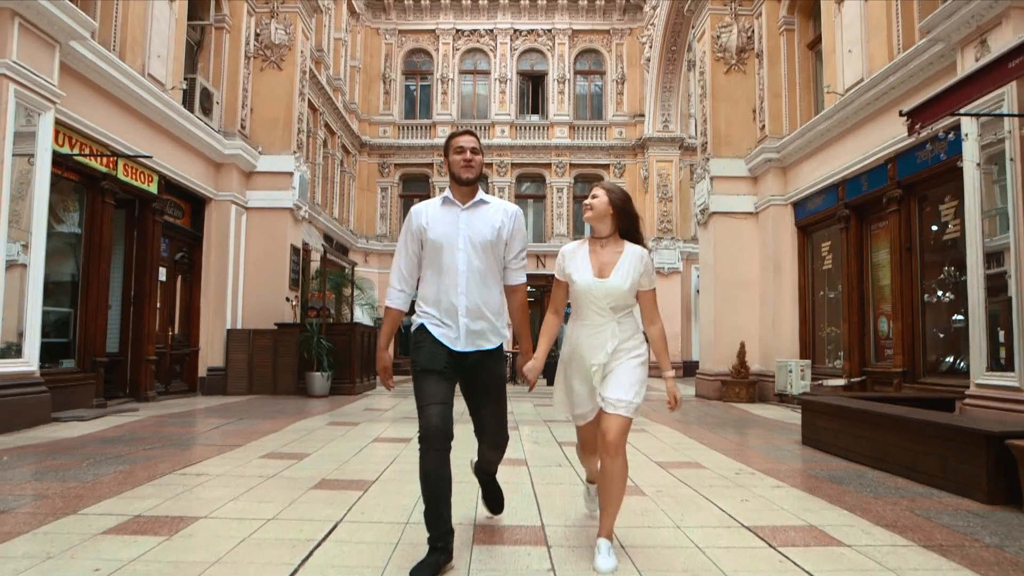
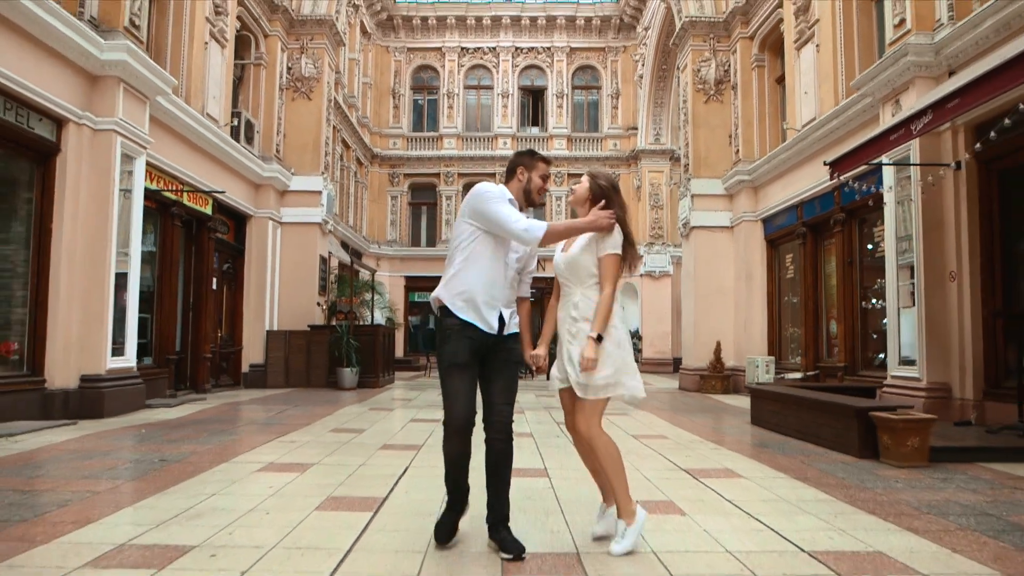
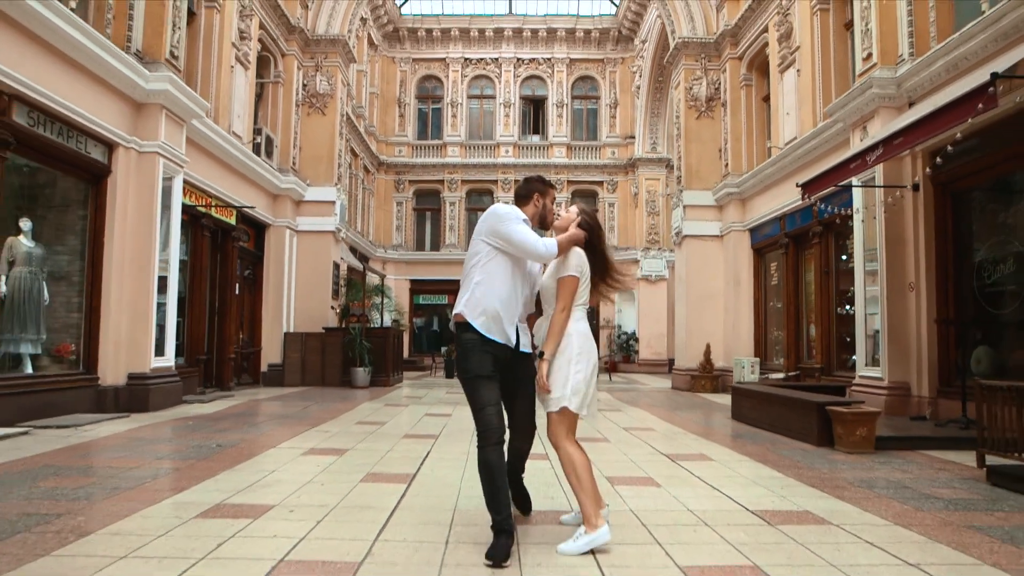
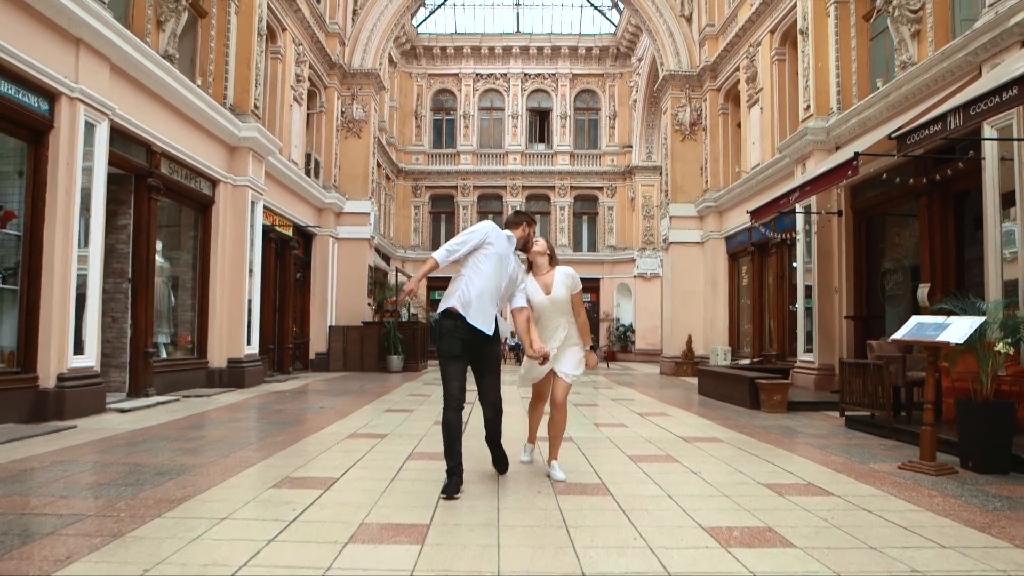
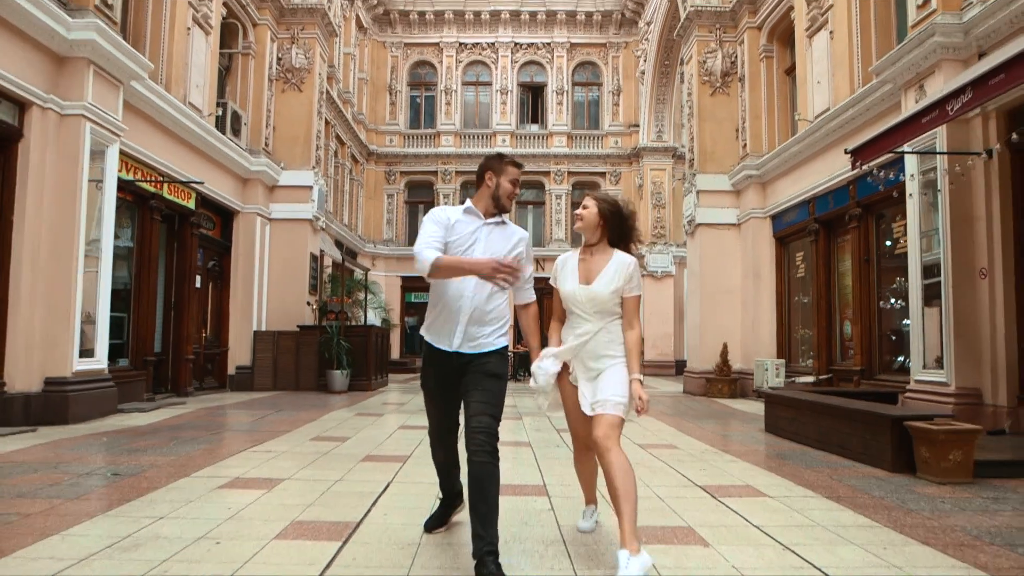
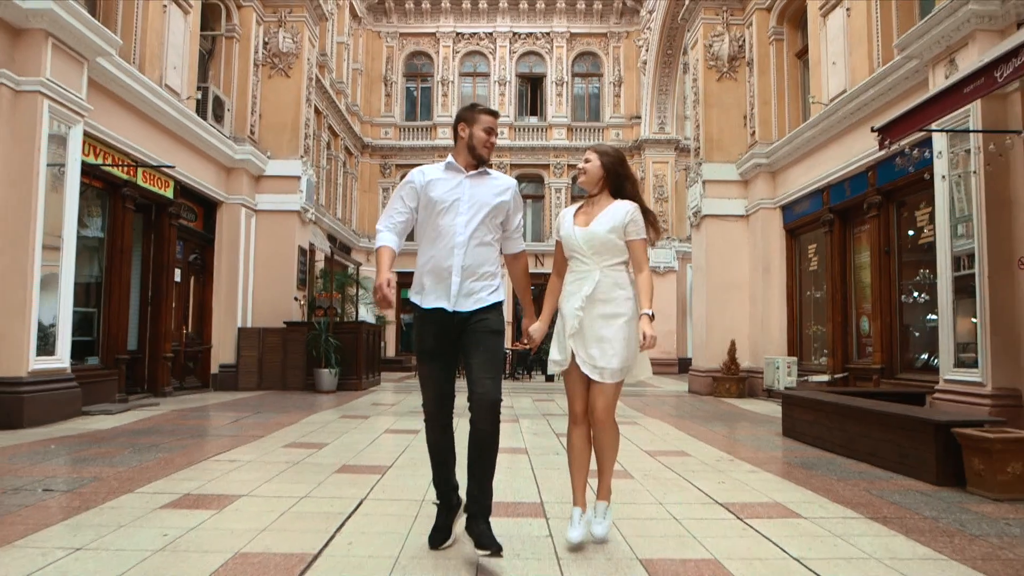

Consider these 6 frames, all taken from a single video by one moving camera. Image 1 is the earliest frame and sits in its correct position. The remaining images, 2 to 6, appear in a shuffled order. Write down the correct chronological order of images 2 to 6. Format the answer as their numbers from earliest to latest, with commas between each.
6, 5, 2, 3, 4
